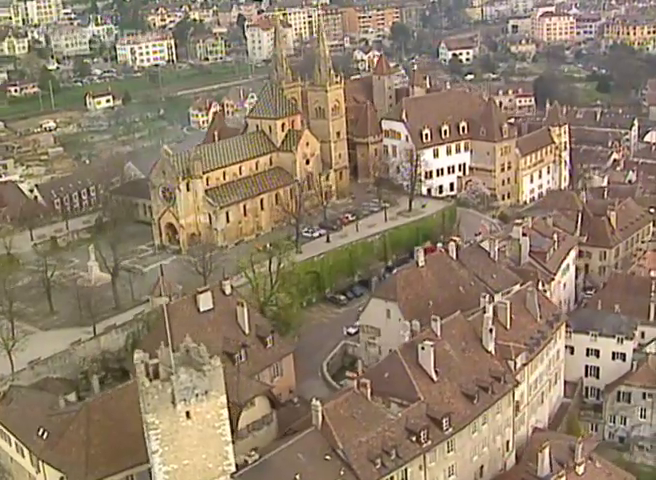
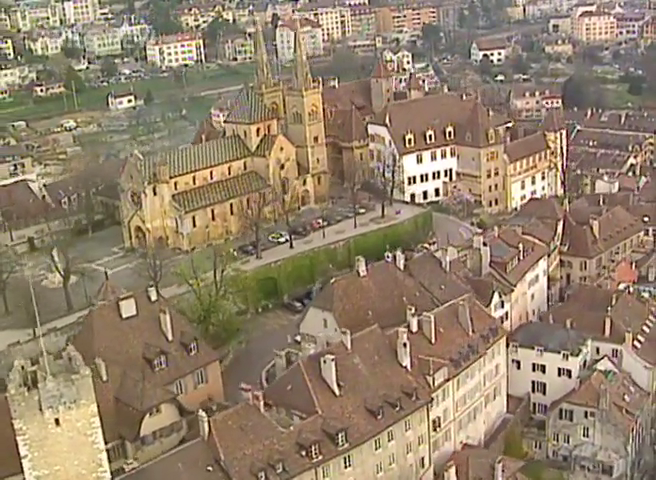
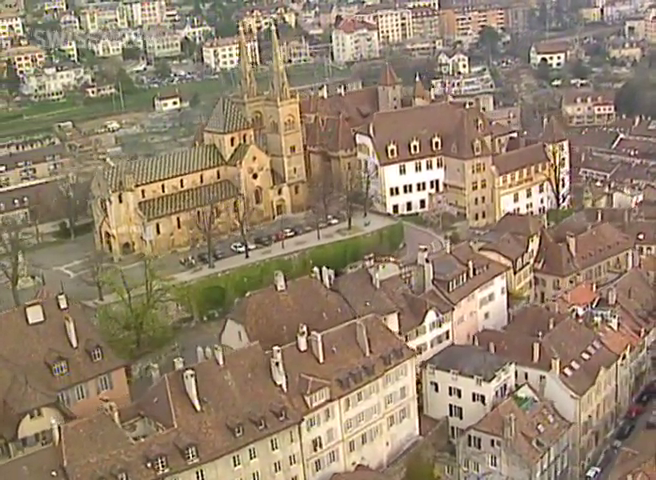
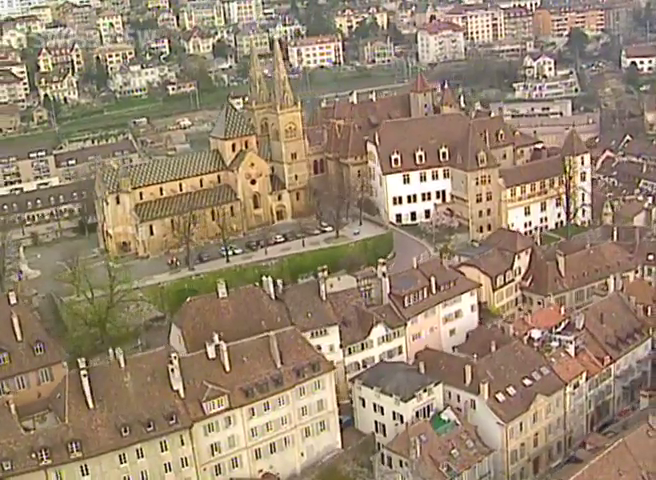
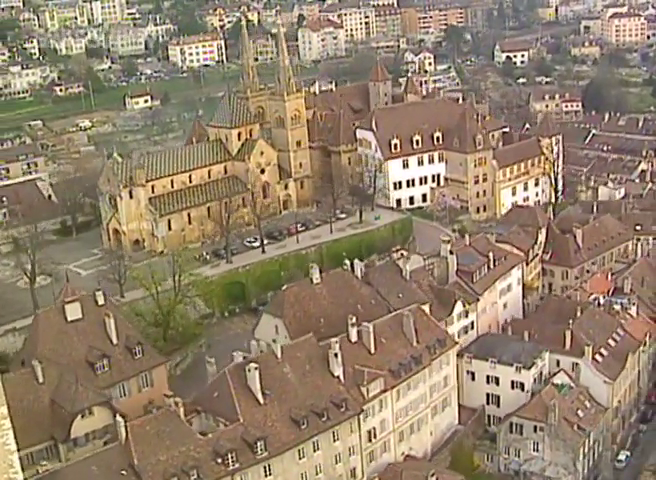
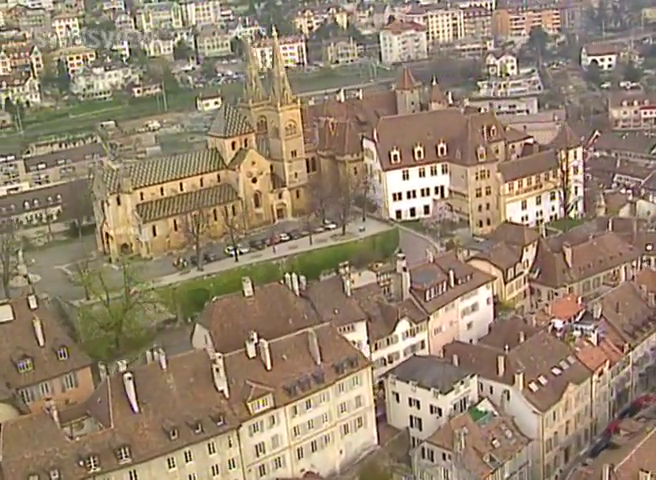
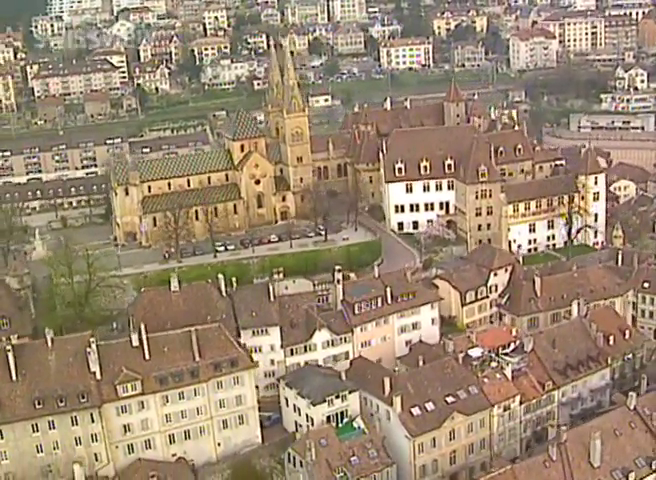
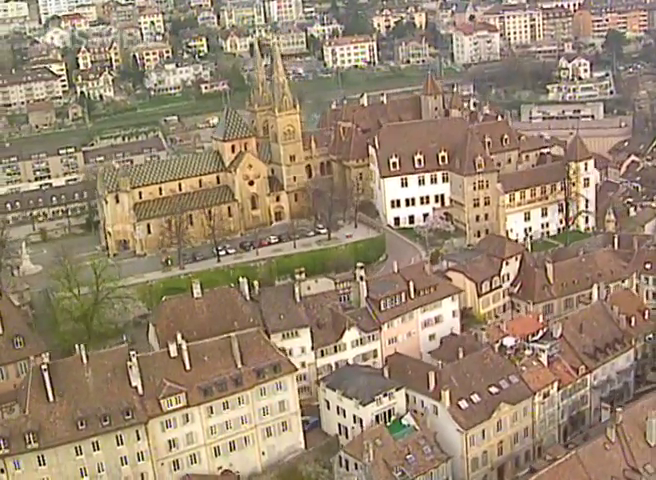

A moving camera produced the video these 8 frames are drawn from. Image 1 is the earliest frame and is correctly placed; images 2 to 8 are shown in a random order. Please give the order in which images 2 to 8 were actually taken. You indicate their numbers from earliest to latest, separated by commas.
2, 5, 3, 6, 4, 8, 7
